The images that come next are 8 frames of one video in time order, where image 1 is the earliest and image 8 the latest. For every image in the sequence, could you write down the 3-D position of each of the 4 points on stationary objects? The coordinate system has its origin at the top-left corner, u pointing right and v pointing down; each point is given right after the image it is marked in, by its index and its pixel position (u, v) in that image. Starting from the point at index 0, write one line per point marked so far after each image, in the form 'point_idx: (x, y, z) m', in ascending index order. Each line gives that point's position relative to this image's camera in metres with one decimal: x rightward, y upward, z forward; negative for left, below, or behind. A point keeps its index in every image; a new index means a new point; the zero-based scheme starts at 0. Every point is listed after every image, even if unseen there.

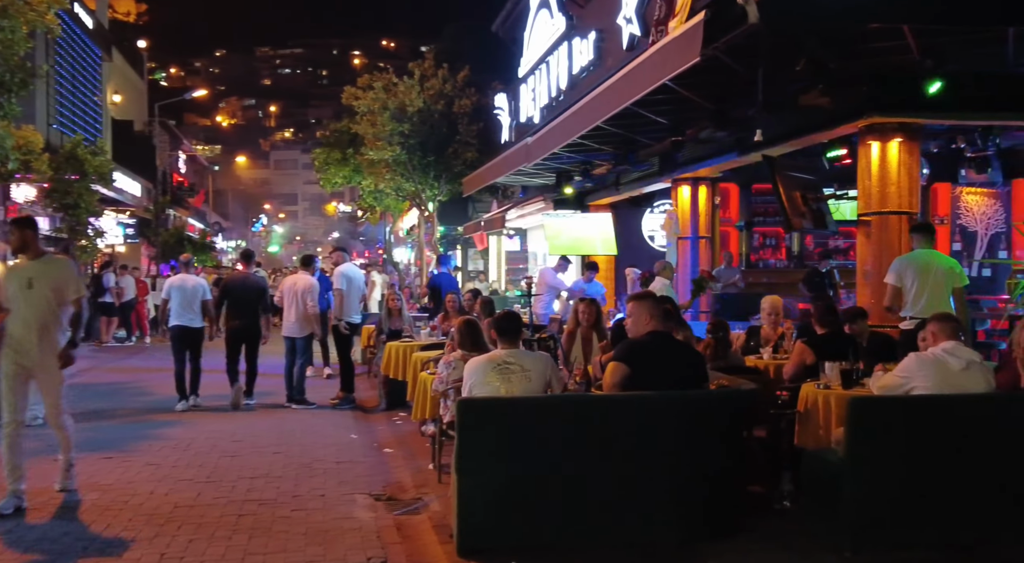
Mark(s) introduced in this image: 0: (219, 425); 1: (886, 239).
0: (-3.4, -1.7, +11.7) m
1: (+3.4, +0.4, +9.4) m
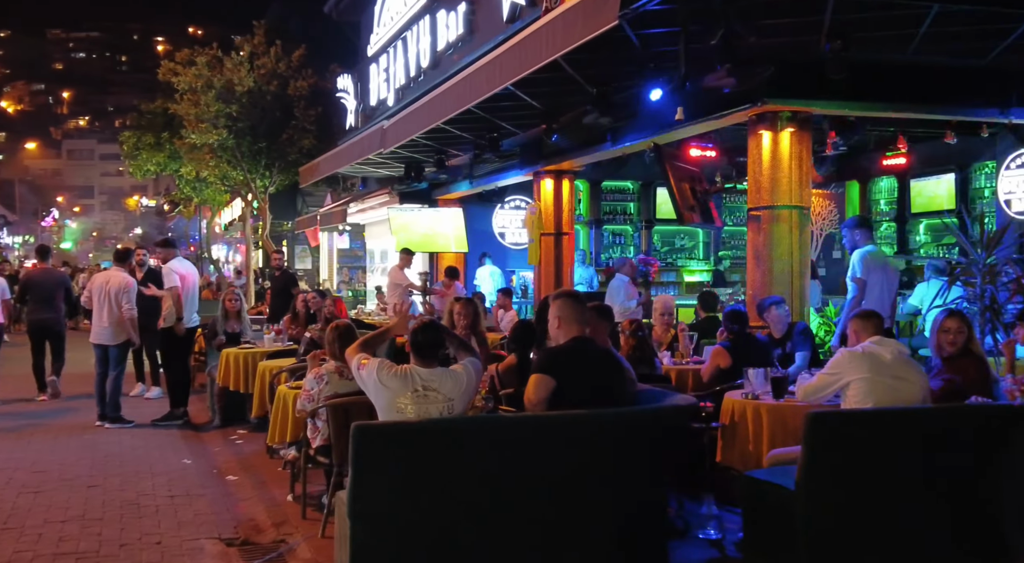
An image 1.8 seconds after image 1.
0: (-4.8, -1.6, +9.7) m
1: (+2.3, +0.4, +8.7) m
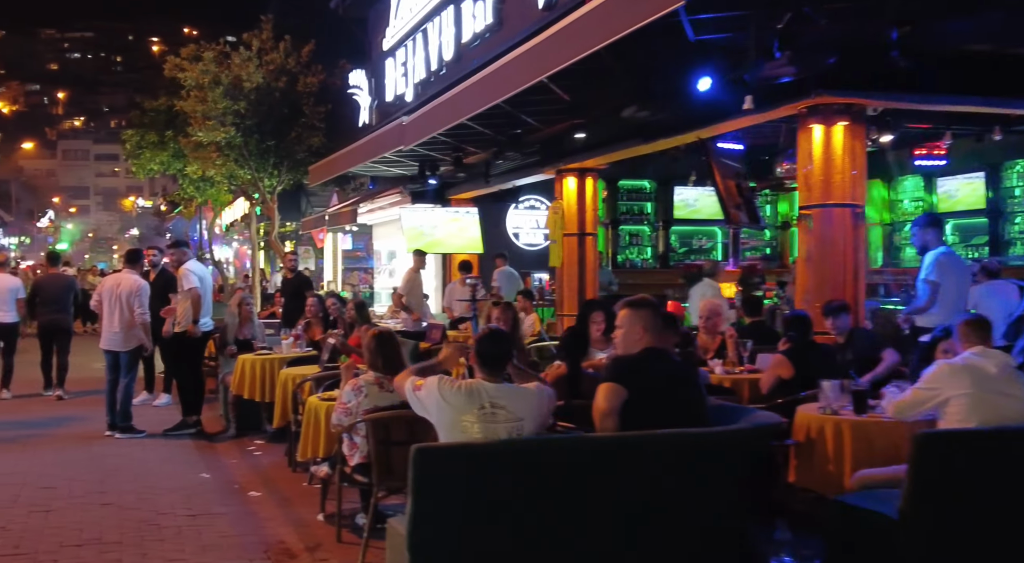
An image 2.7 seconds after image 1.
0: (-4.5, -1.7, +9.2) m
1: (+2.6, +0.4, +8.2) m
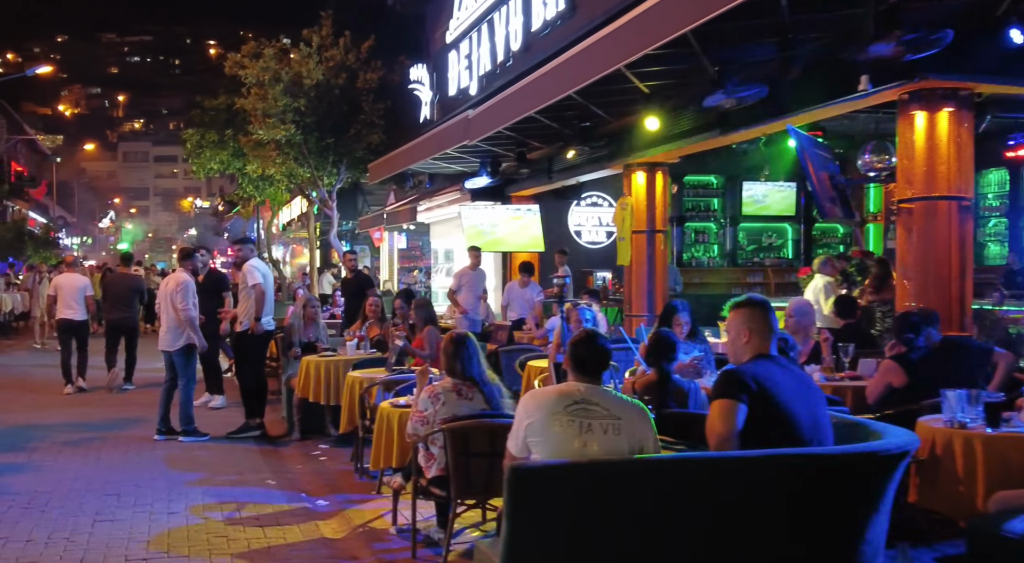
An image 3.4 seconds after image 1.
0: (-3.8, -1.7, +9.0) m
1: (+3.2, +0.4, +7.7) m
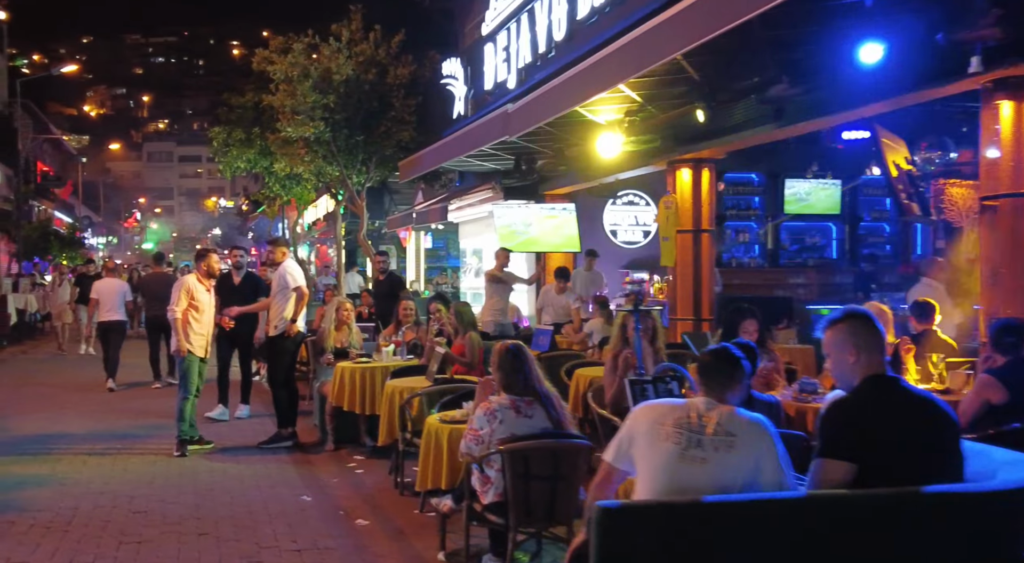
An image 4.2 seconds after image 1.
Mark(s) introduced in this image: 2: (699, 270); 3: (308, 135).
0: (-3.4, -1.7, +8.6) m
1: (+3.6, +0.4, +7.1) m
2: (+2.3, +0.1, +12.6) m
3: (-4.0, +2.8, +19.4) m
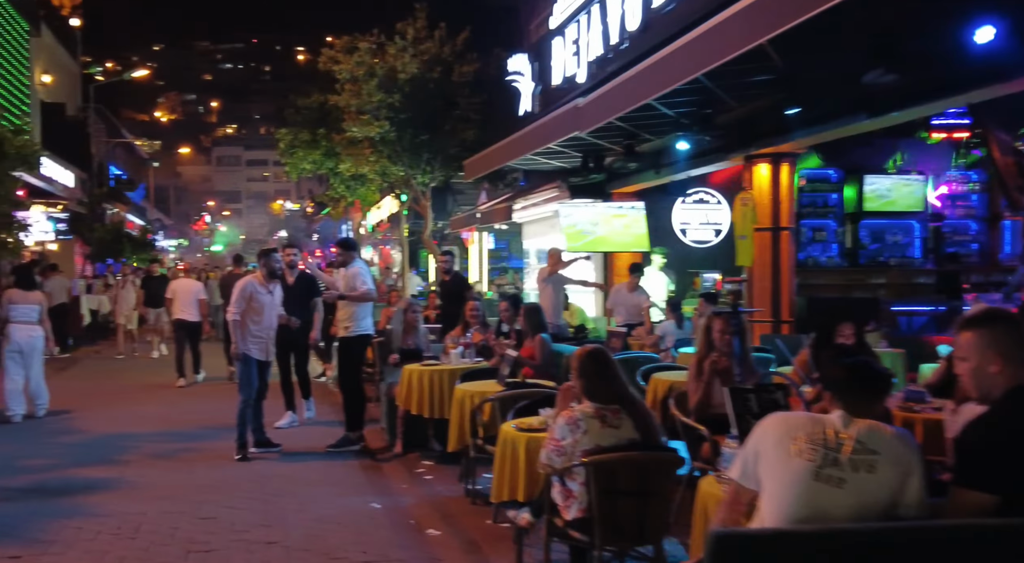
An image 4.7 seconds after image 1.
0: (-2.8, -1.7, +8.4) m
1: (+4.1, +0.4, +6.5) m
2: (+3.2, +0.1, +12.1) m
3: (-2.7, +2.8, +19.2) m
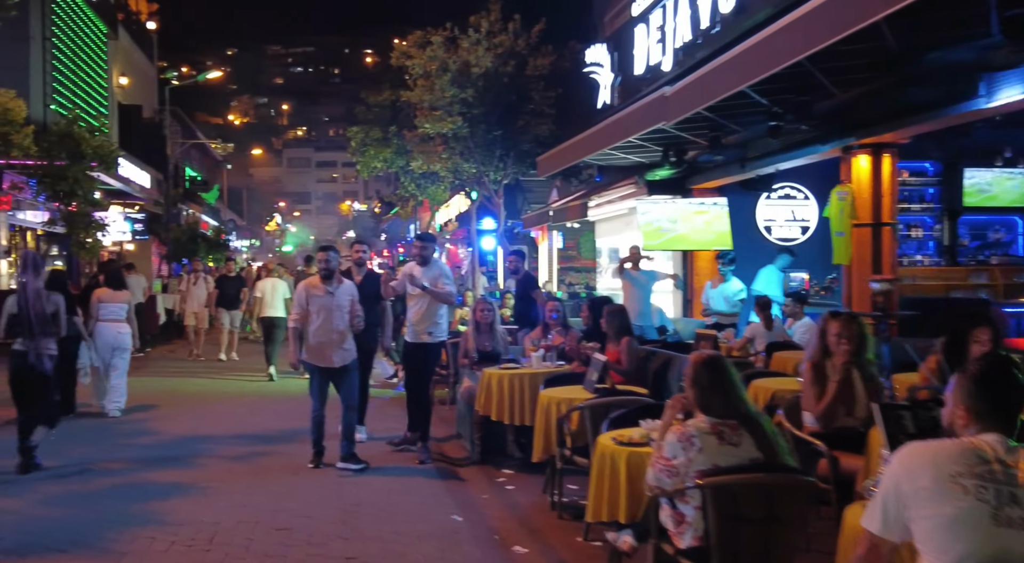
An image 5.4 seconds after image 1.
0: (-2.1, -1.7, +8.1) m
1: (+4.6, +0.4, +5.7) m
2: (+4.1, +0.1, +11.3) m
3: (-1.3, +2.8, +18.8) m
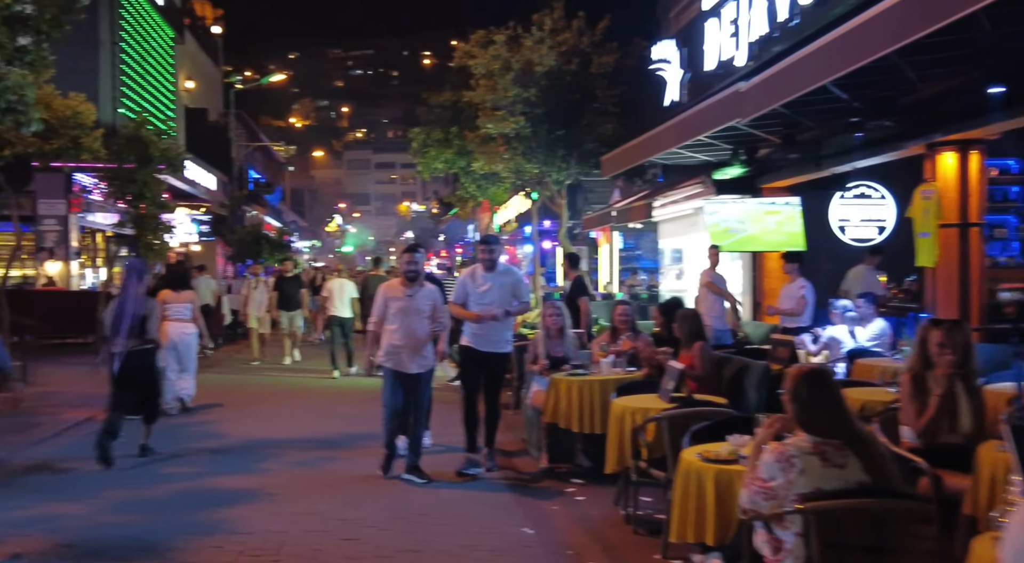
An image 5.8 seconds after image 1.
0: (-1.5, -1.7, +7.9) m
1: (+5.0, +0.3, +5.1) m
2: (+4.9, +0.1, +10.8) m
3: (-0.1, +2.8, +18.6) m
